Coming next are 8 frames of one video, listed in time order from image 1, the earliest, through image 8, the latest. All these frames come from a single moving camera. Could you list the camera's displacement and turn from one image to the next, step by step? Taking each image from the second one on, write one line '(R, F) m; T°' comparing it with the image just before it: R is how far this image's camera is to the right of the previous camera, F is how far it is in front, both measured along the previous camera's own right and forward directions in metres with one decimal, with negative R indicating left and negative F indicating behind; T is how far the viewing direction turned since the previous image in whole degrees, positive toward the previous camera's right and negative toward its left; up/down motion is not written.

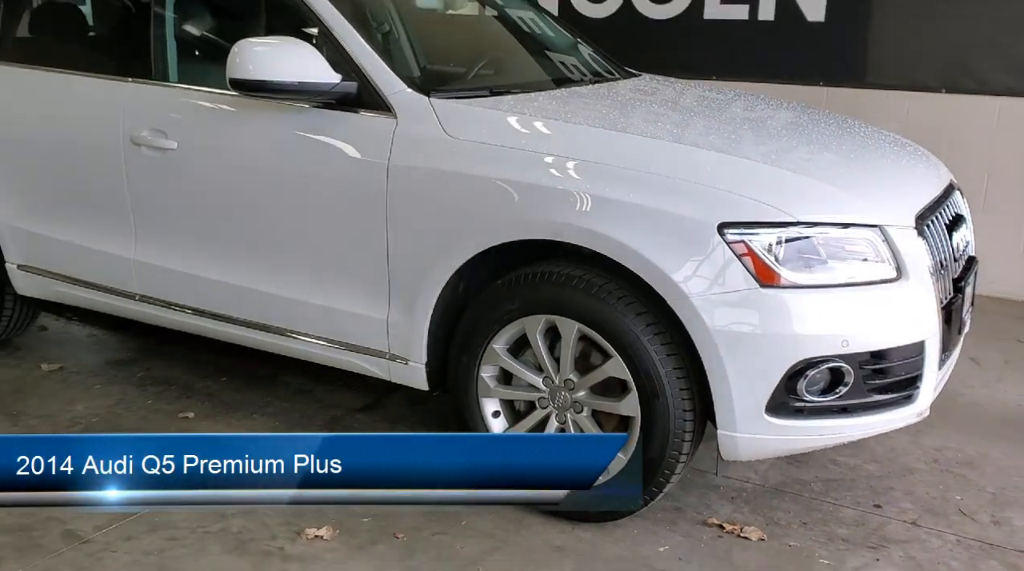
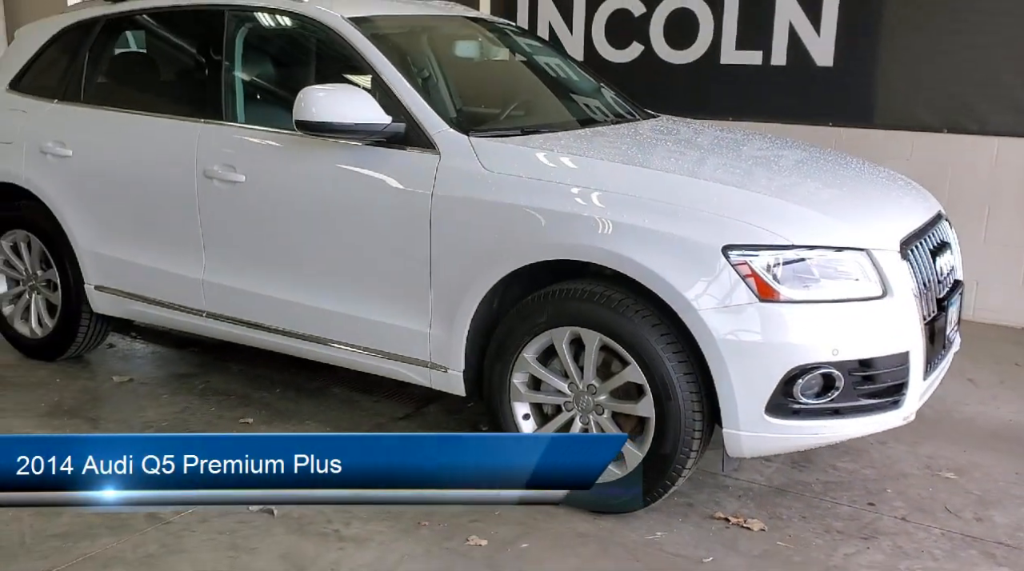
(0.0, -0.3) m; -1°
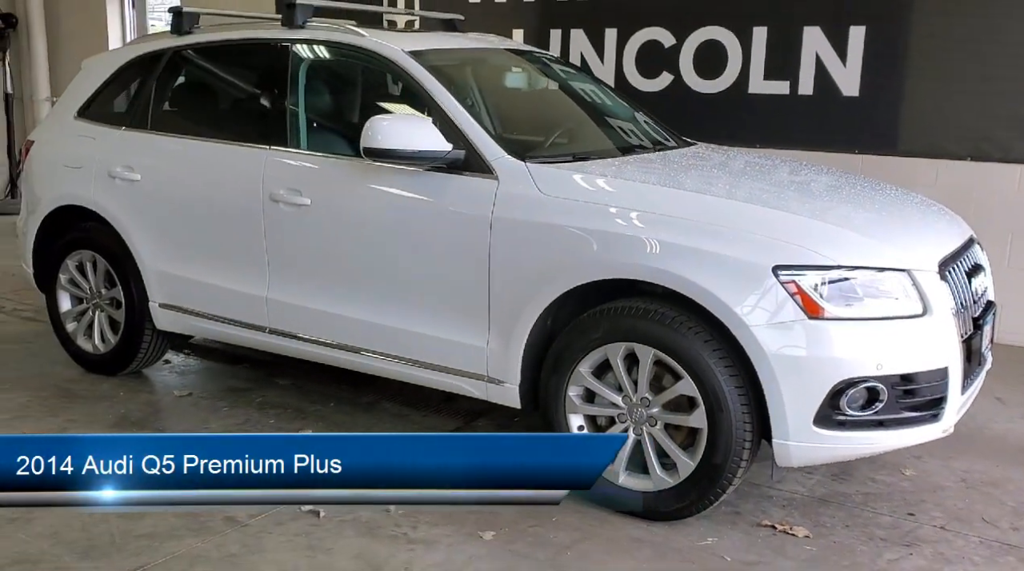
(-0.2, -0.2) m; -1°
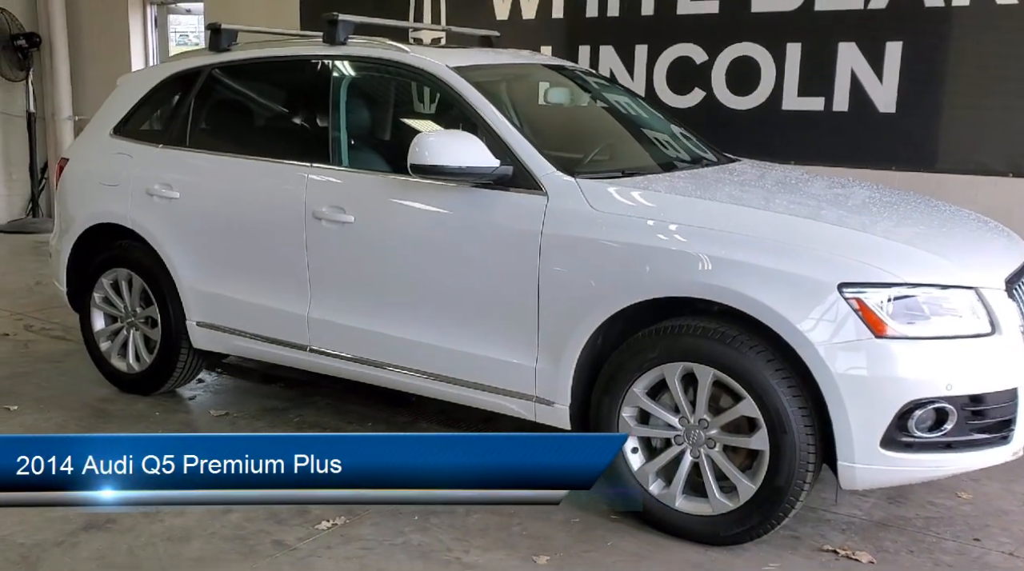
(-0.1, +0.1) m; 0°
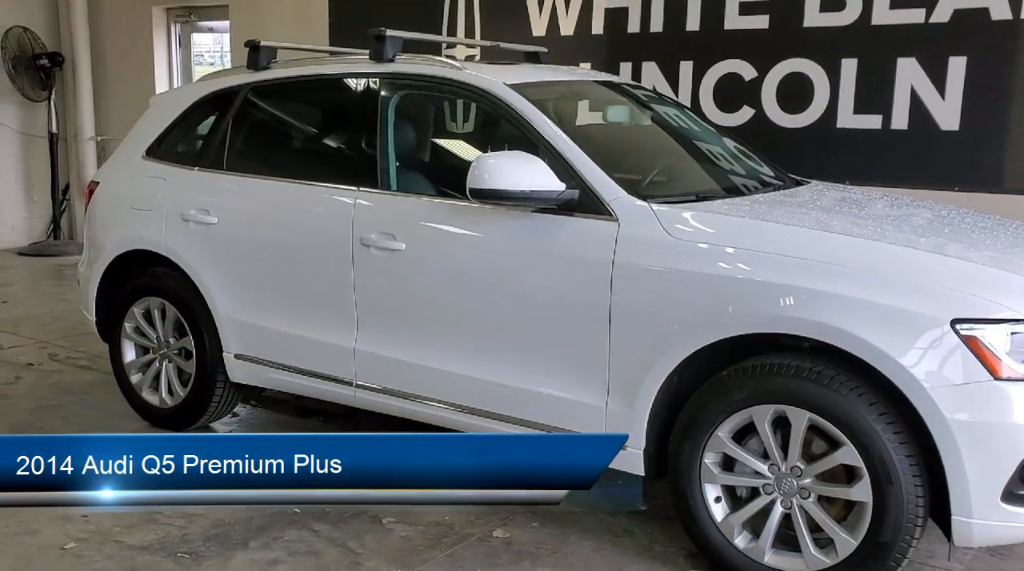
(-0.2, +0.2) m; -1°
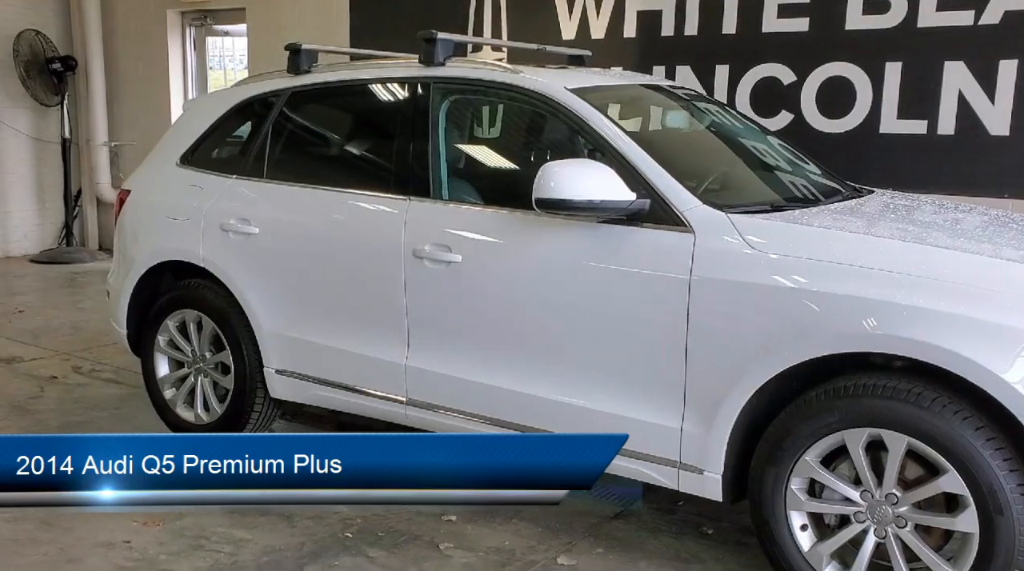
(-0.2, +0.2) m; 0°
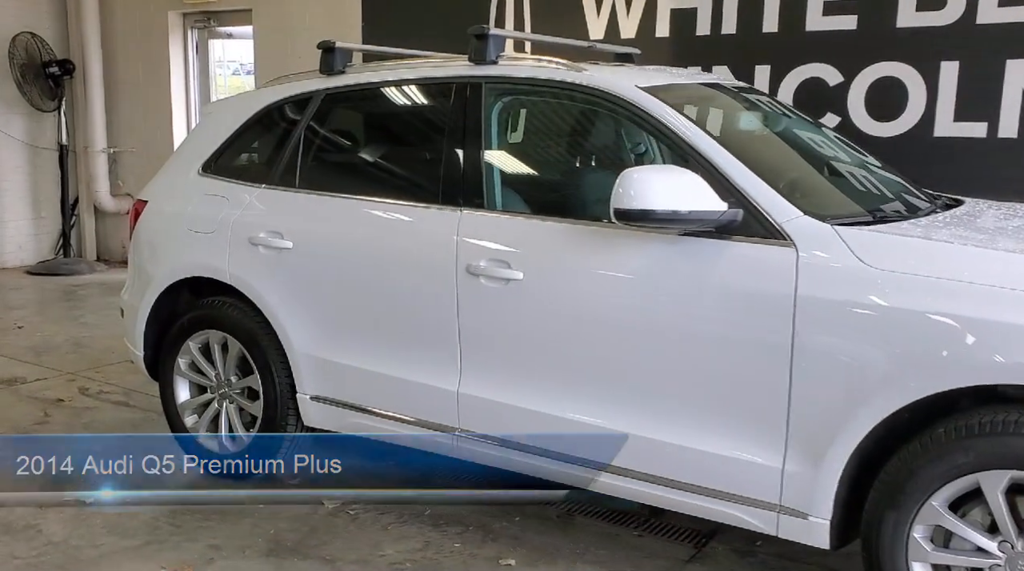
(-0.2, +0.3) m; +1°
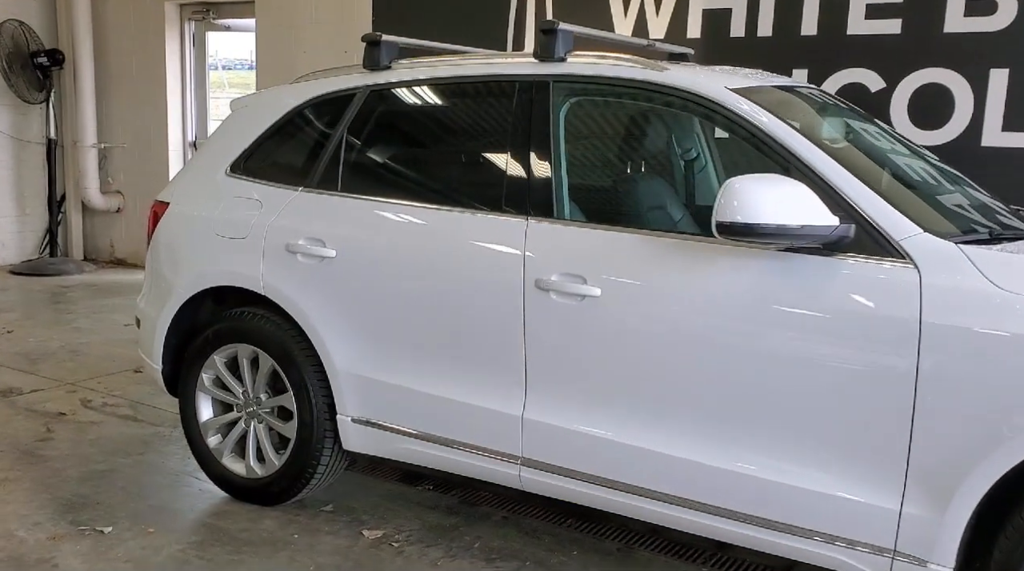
(-0.3, +0.3) m; +2°
